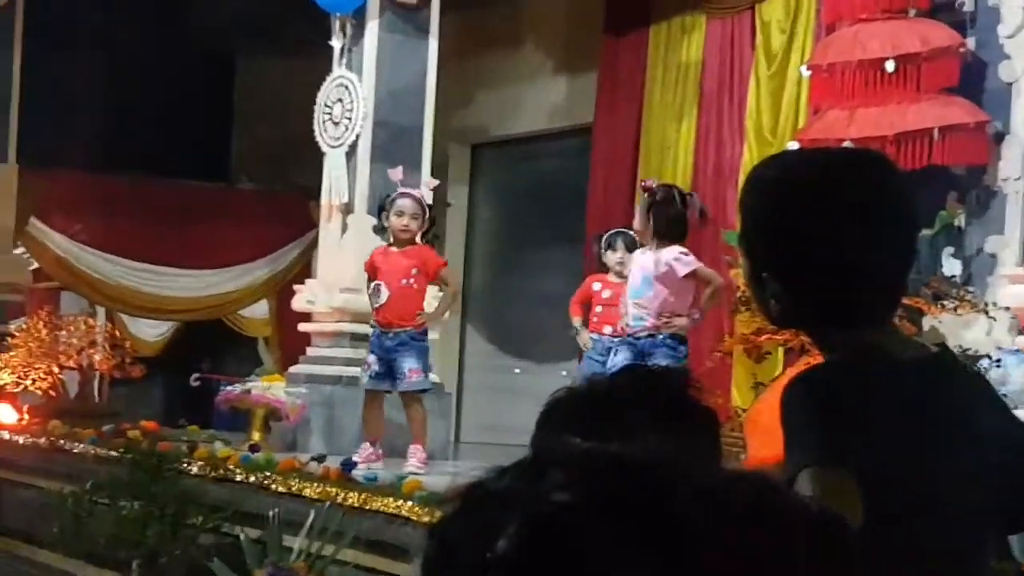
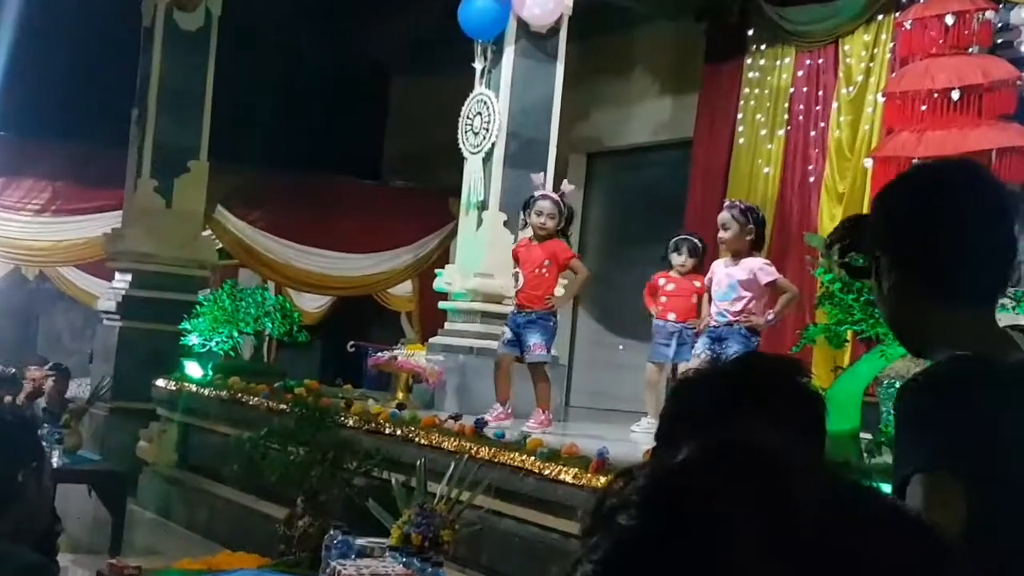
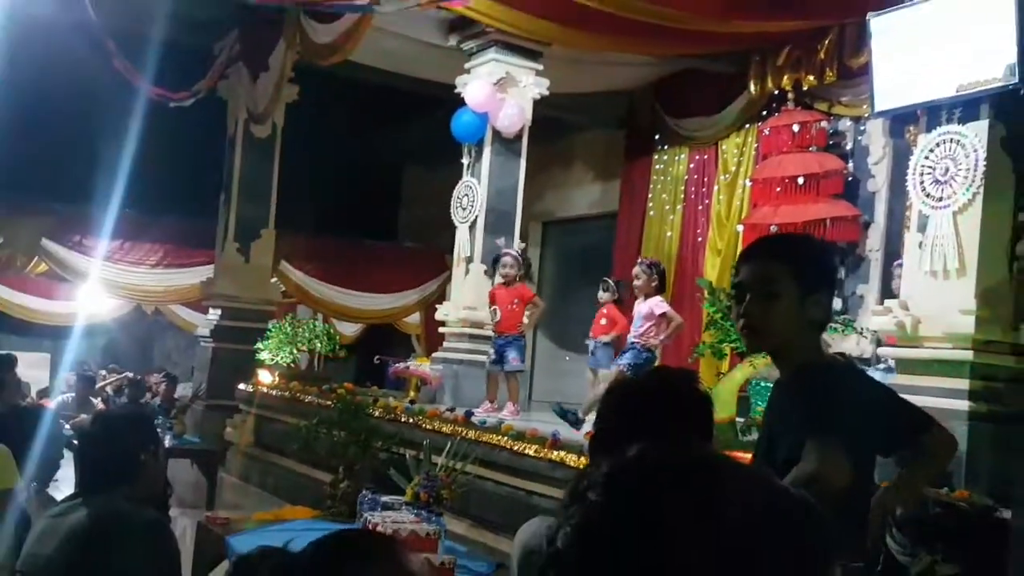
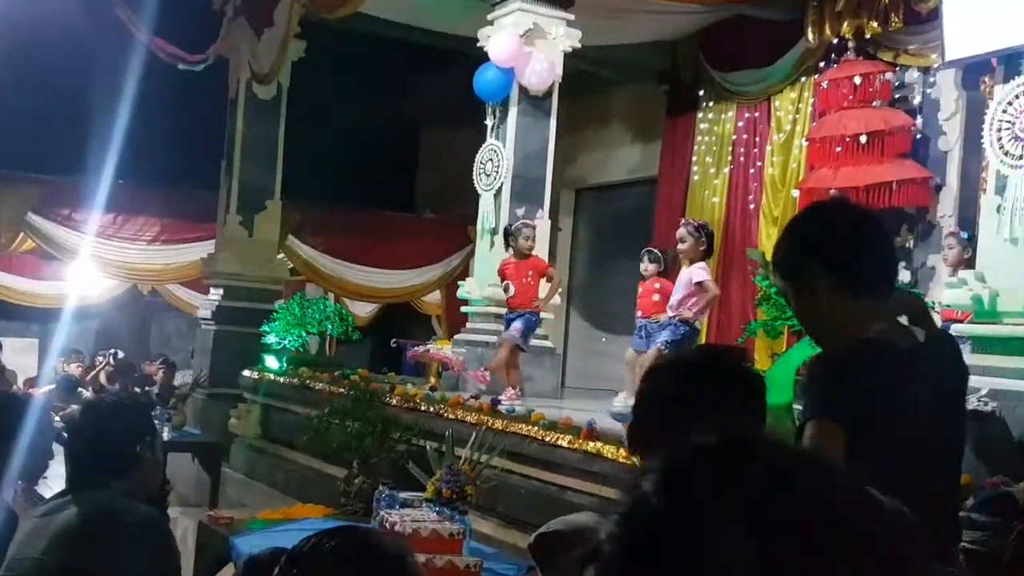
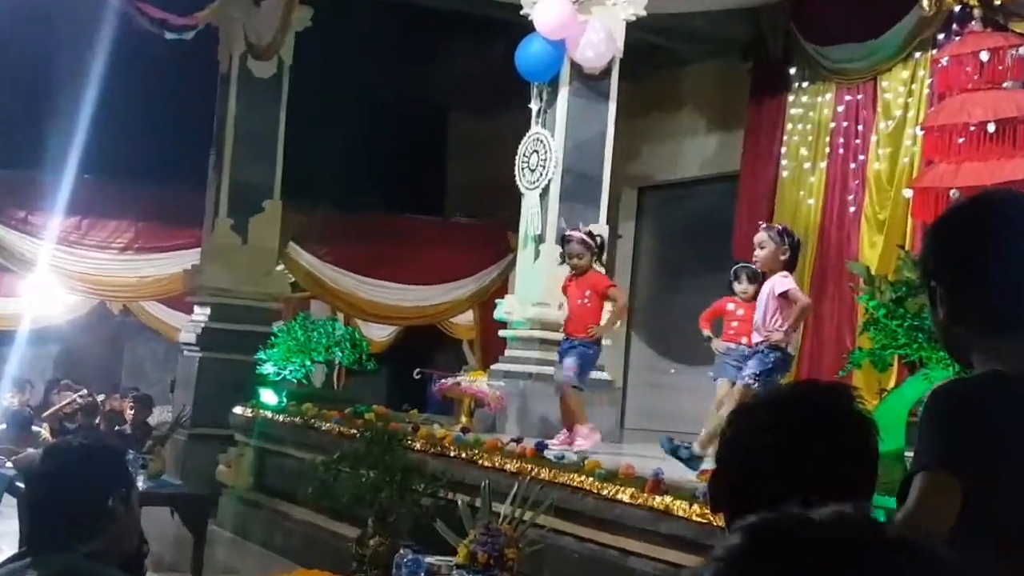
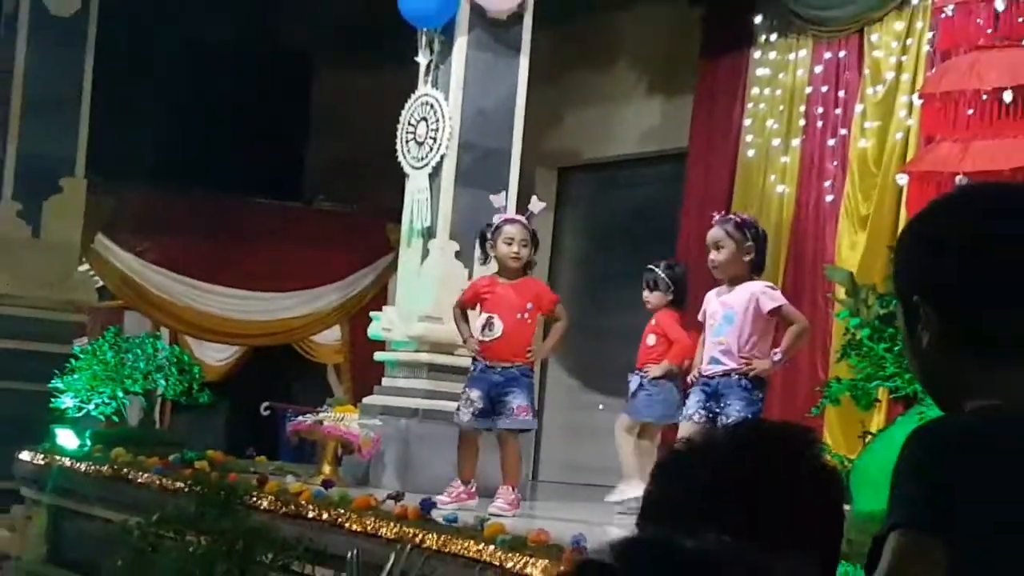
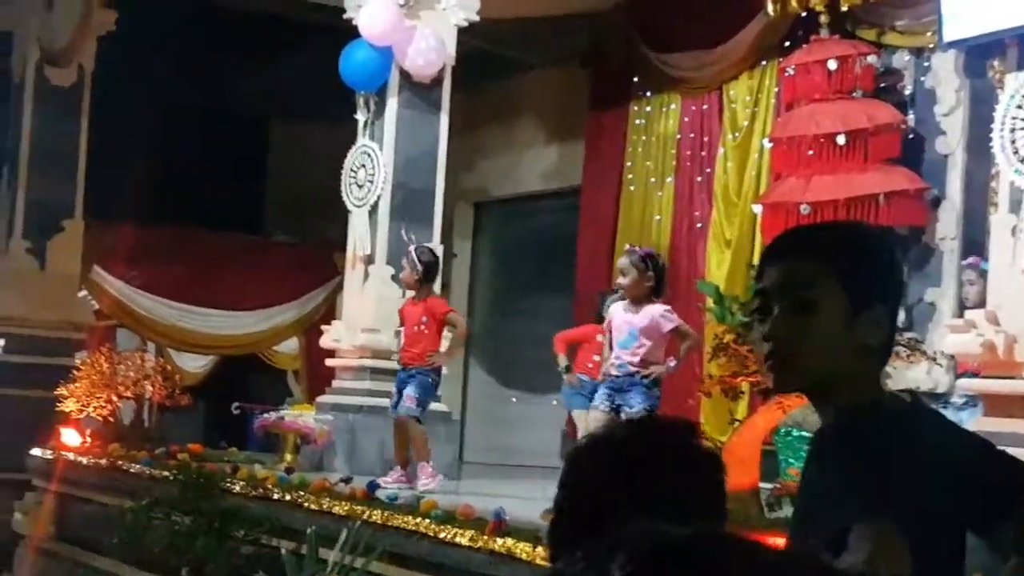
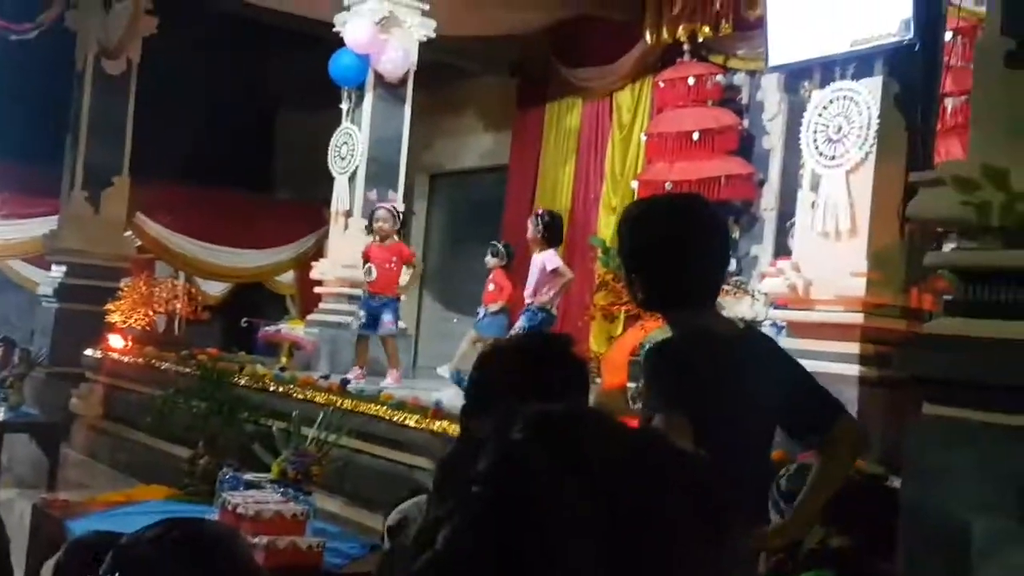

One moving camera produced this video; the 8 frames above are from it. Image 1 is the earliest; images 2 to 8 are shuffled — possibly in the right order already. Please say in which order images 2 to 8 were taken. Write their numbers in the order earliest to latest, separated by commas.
8, 7, 3, 2, 4, 5, 6
